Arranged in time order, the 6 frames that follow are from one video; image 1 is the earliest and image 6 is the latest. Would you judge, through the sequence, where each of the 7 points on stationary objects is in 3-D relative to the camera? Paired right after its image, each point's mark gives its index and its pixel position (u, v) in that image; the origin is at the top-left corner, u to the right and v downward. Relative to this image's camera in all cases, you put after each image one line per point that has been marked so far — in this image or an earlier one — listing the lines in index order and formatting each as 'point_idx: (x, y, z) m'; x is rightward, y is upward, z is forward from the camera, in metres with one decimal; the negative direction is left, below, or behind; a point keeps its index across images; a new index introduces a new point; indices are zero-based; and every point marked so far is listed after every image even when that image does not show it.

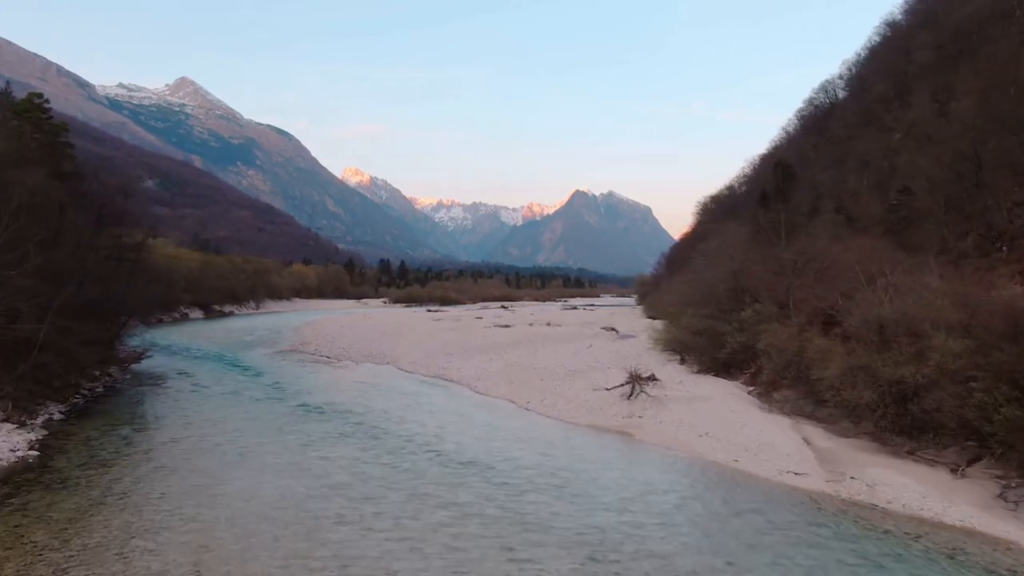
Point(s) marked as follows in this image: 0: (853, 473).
0: (+5.0, -2.7, +12.8) m
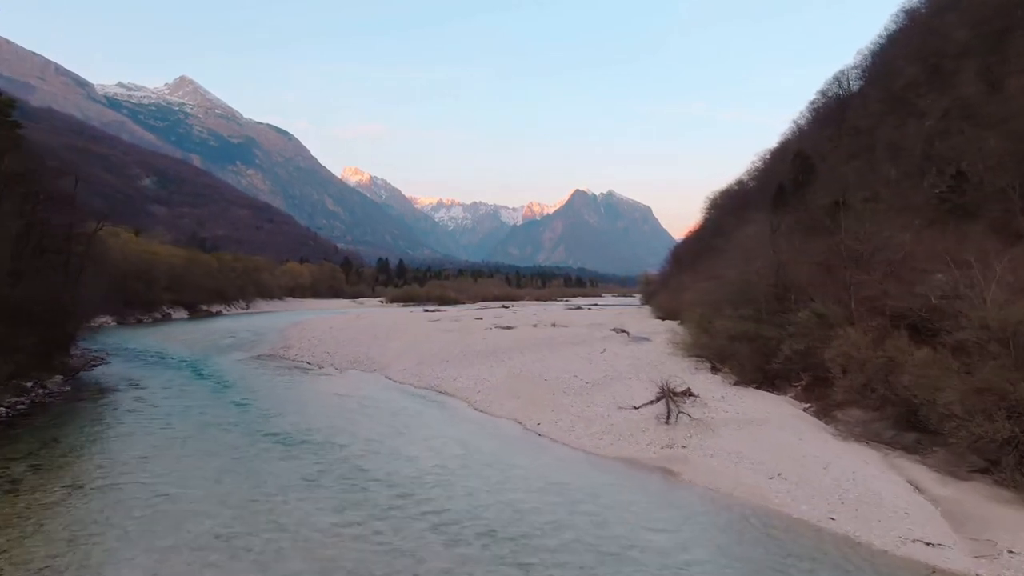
0: (+5.2, -2.7, +9.0) m
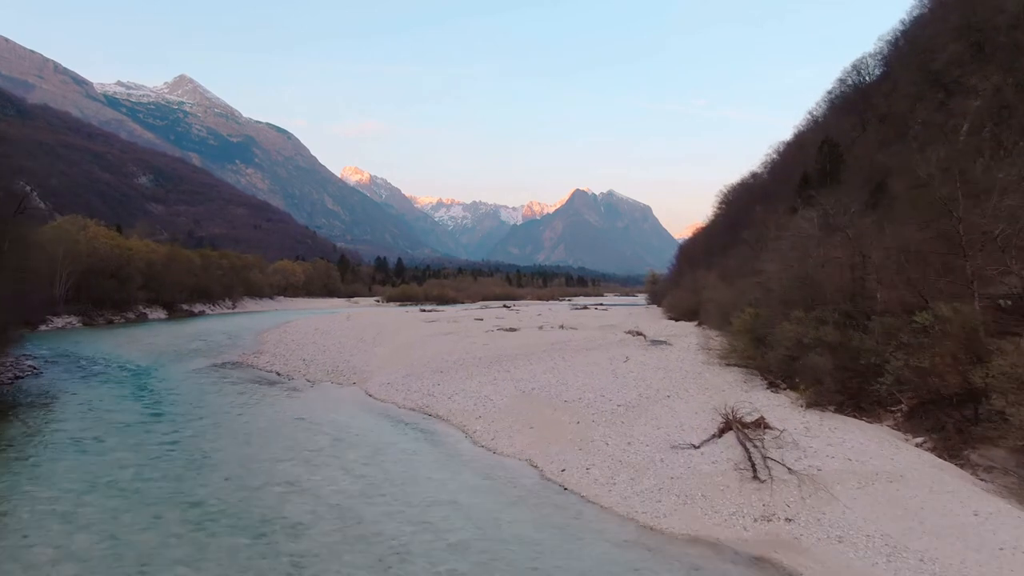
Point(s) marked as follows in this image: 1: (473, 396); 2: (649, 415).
0: (+5.4, -2.6, +4.3) m
1: (-0.8, -2.4, +19.1) m
2: (+2.4, -2.3, +15.4) m
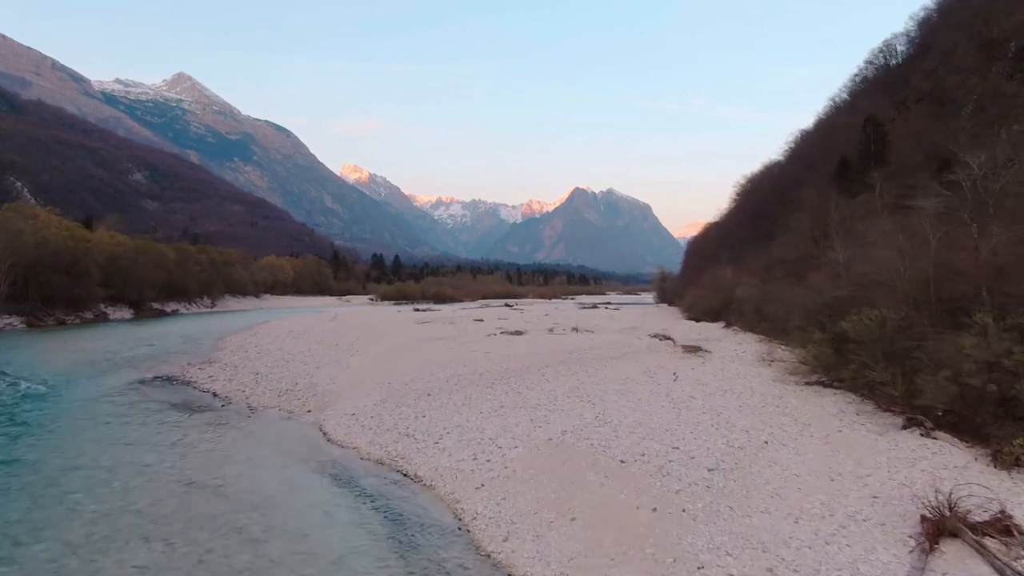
0: (+5.6, -2.5, -1.9) m
1: (-0.6, -2.2, +12.9) m
2: (+2.7, -2.1, +9.1) m
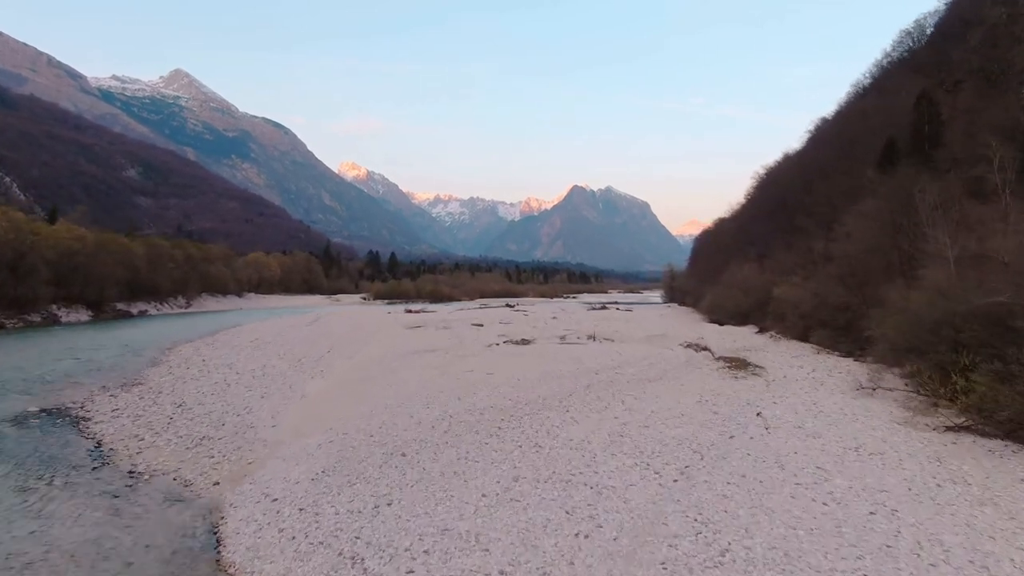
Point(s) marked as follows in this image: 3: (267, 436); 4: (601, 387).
0: (+5.9, -2.6, -7.9) m
1: (-0.3, -2.3, +6.9) m
2: (+3.0, -2.2, +3.2) m
3: (-3.9, -2.3, +13.7) m
4: (+1.9, -2.1, +18.8) m
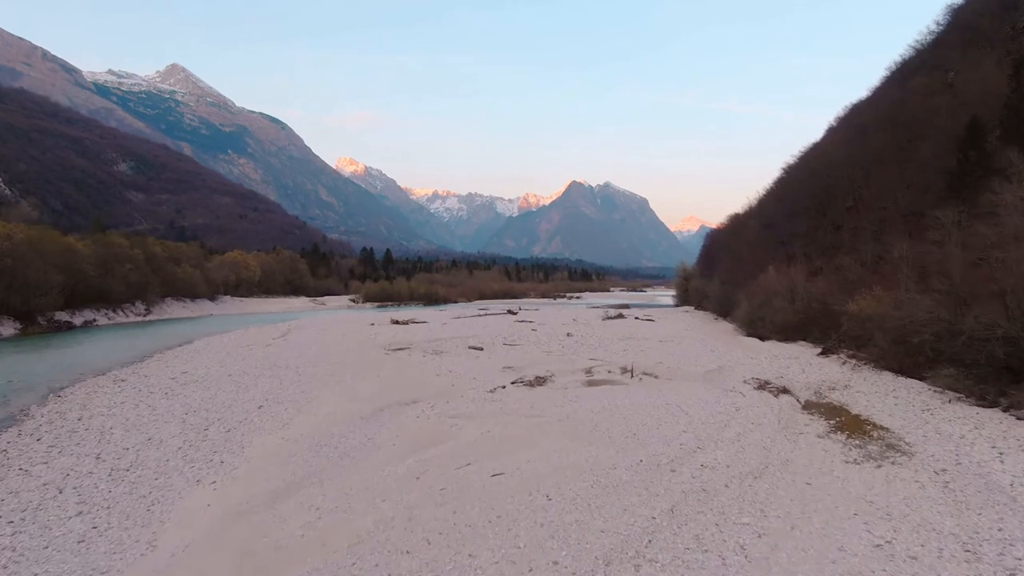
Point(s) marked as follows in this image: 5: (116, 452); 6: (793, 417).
0: (+6.3, -3.3, -16.0) m
1: (0.0, -3.0, -1.1) m
2: (+3.3, -2.9, -4.9) m
3: (-3.6, -2.9, +5.6) m
4: (+2.2, -2.7, +10.7) m
5: (-6.7, -2.7, +14.7) m
6: (+6.1, -2.8, +19.1) m
